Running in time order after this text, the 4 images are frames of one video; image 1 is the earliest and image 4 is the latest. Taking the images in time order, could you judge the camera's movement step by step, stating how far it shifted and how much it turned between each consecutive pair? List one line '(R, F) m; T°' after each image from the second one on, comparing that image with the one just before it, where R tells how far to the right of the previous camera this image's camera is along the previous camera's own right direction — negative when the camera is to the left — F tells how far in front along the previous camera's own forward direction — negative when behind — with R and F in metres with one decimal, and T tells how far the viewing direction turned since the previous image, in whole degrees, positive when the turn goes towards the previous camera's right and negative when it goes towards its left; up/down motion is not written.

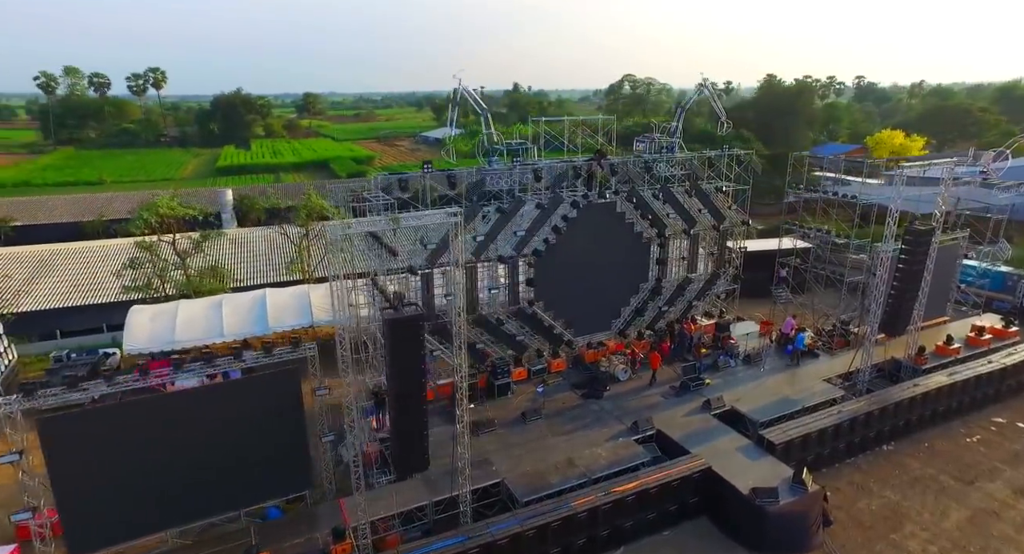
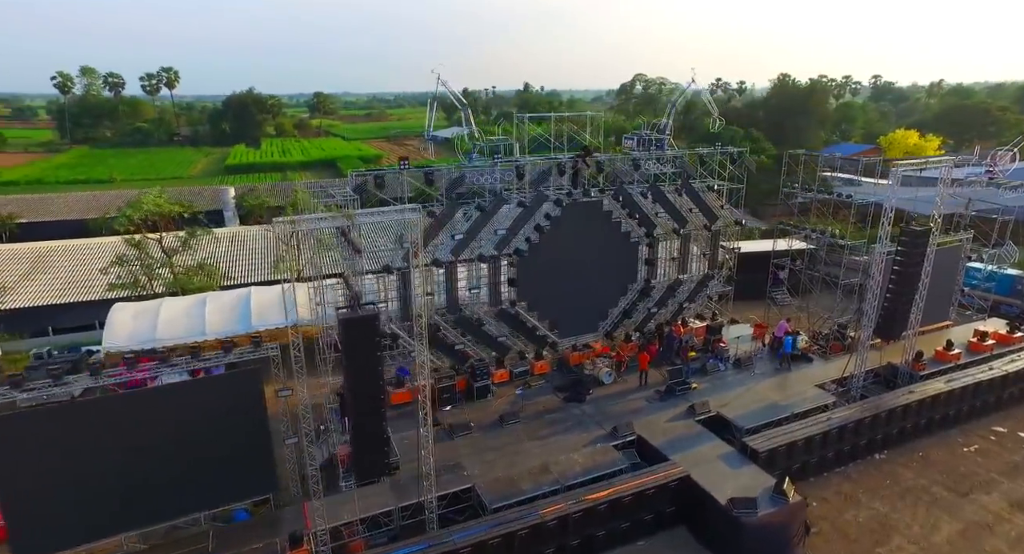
(+1.2, +0.5) m; -1°
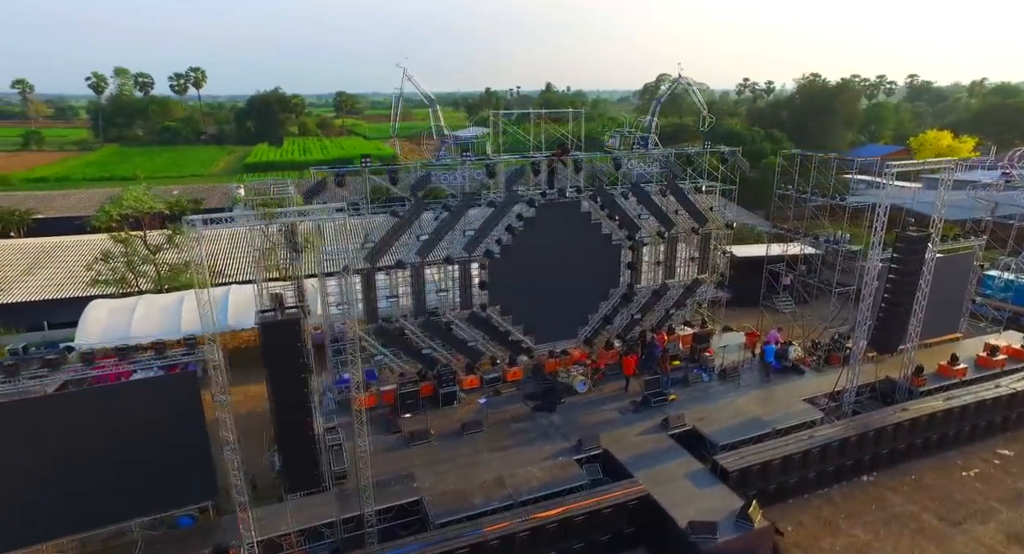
(+2.0, +0.8) m; -3°
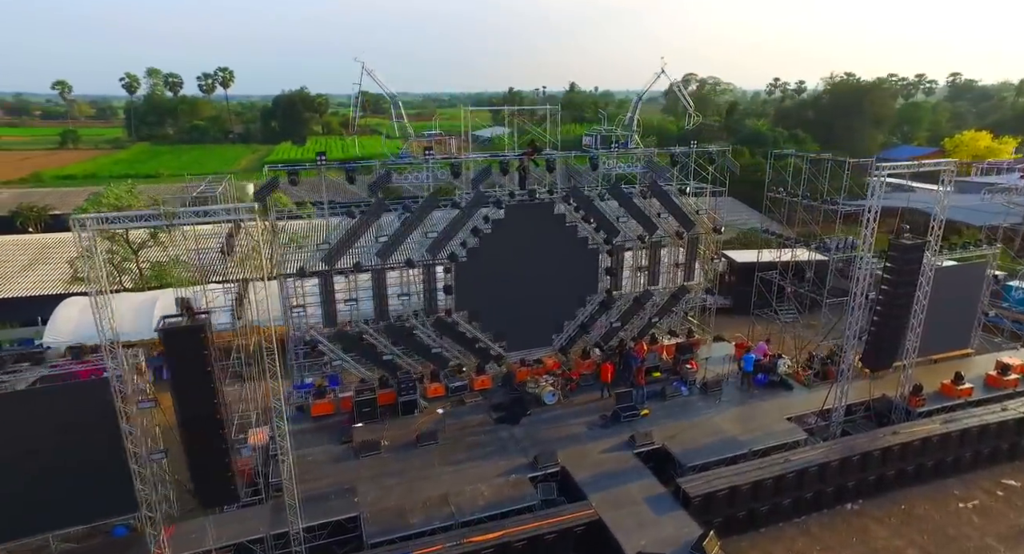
(+2.1, +1.0) m; -3°
